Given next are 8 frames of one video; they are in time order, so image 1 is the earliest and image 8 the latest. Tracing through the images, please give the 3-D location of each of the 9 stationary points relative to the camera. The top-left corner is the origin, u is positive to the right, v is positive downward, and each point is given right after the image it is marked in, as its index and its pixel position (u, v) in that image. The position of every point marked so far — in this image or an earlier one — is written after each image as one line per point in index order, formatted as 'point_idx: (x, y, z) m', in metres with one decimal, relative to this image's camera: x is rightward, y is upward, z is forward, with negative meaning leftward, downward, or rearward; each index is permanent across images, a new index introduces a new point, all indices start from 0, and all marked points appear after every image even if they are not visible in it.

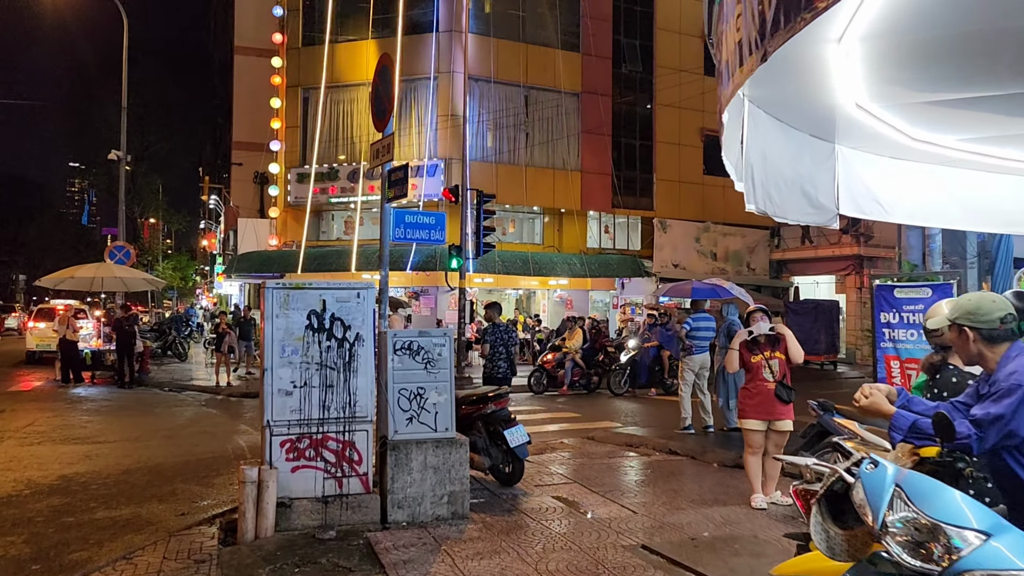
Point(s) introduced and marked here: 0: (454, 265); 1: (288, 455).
0: (-1.5, +0.6, +19.2) m
1: (-1.8, -1.3, +6.1) m
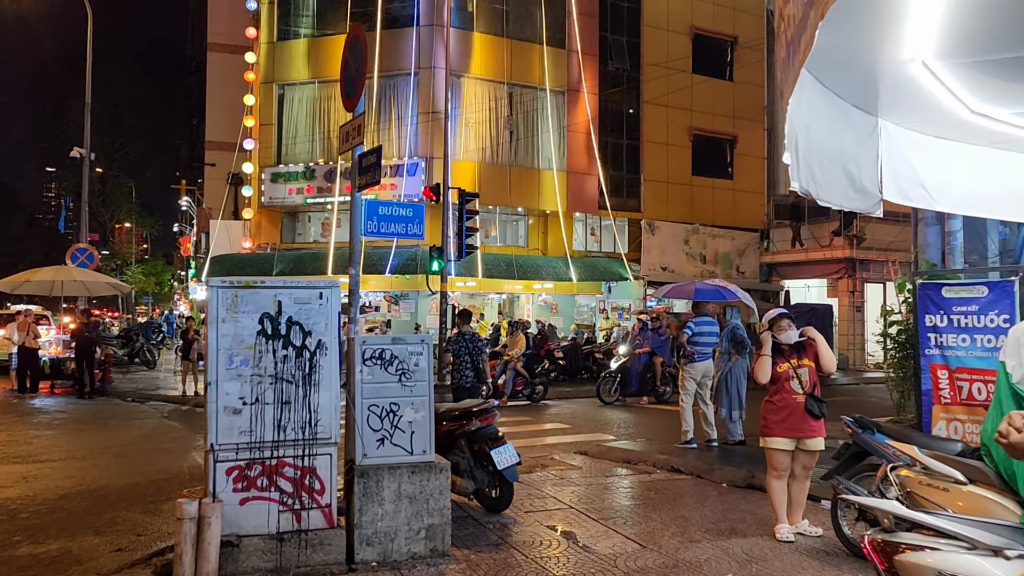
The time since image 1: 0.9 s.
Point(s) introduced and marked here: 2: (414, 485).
0: (-1.9, +0.5, +18.2) m
1: (-1.9, -1.3, +5.1) m
2: (-0.7, -1.4, +5.5) m
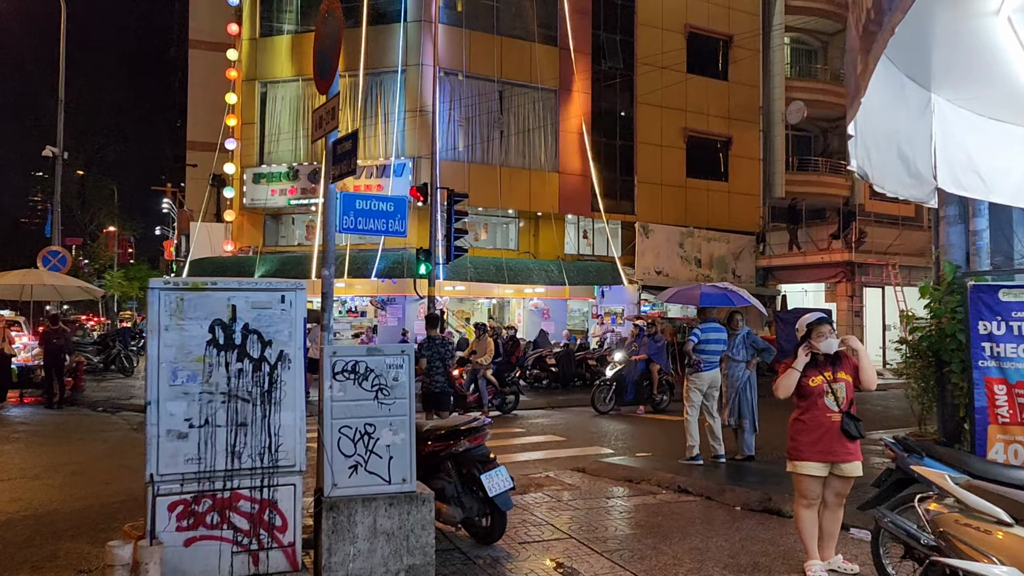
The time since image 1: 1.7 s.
0: (-2.1, +0.4, +17.5) m
1: (-1.9, -1.4, +4.4) m
2: (-0.7, -1.4, +4.7) m
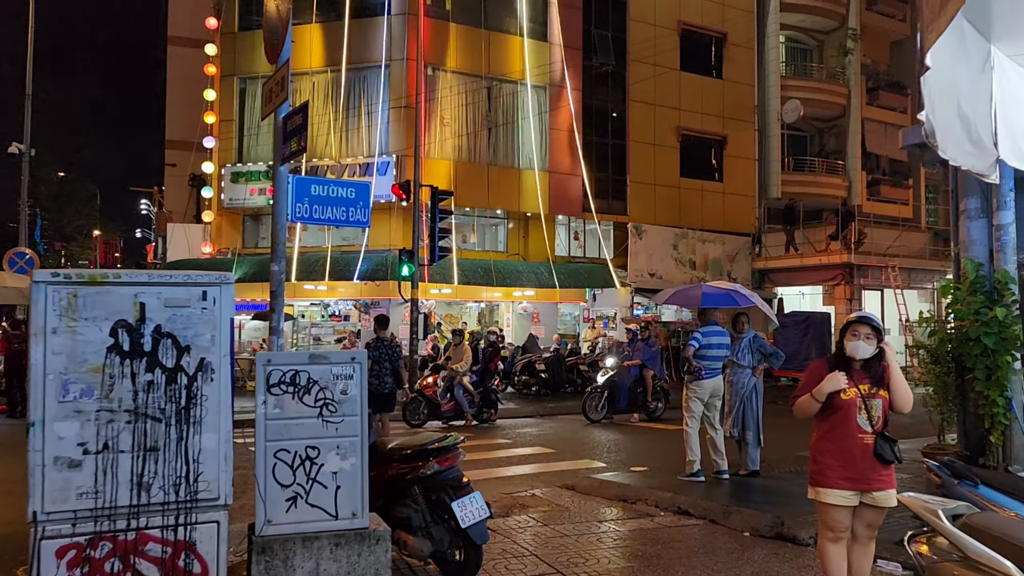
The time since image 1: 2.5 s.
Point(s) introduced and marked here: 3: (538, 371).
0: (-2.4, +0.4, +16.7) m
1: (-2.0, -1.3, +3.5) m
2: (-0.9, -1.4, +3.9) m
3: (+0.7, -2.0, +18.4) m
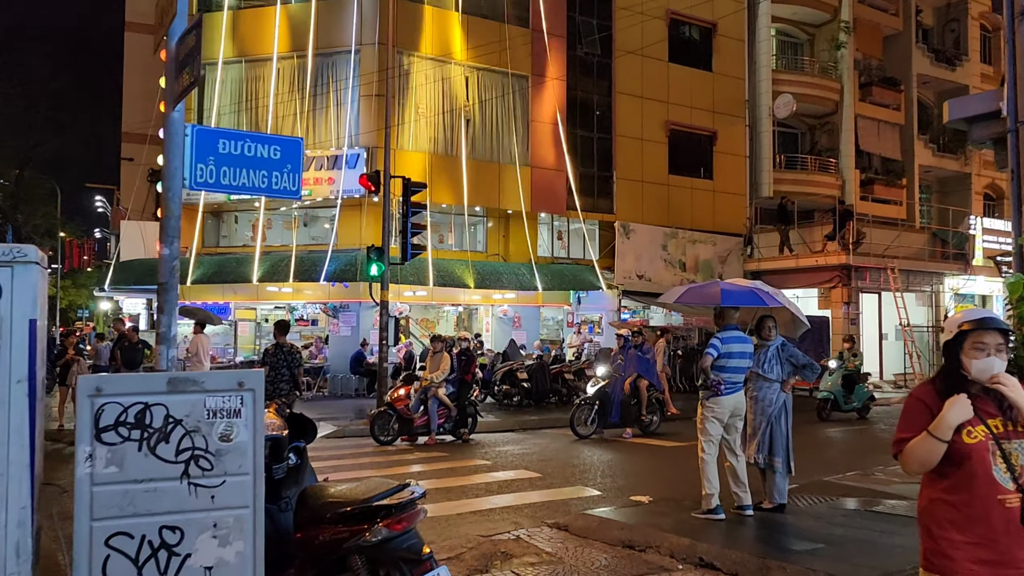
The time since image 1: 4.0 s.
0: (-2.8, +0.3, +15.1) m
1: (-2.1, -1.3, +2.0) m
2: (-0.9, -1.4, +2.4) m
3: (+0.2, -2.1, +17.0) m
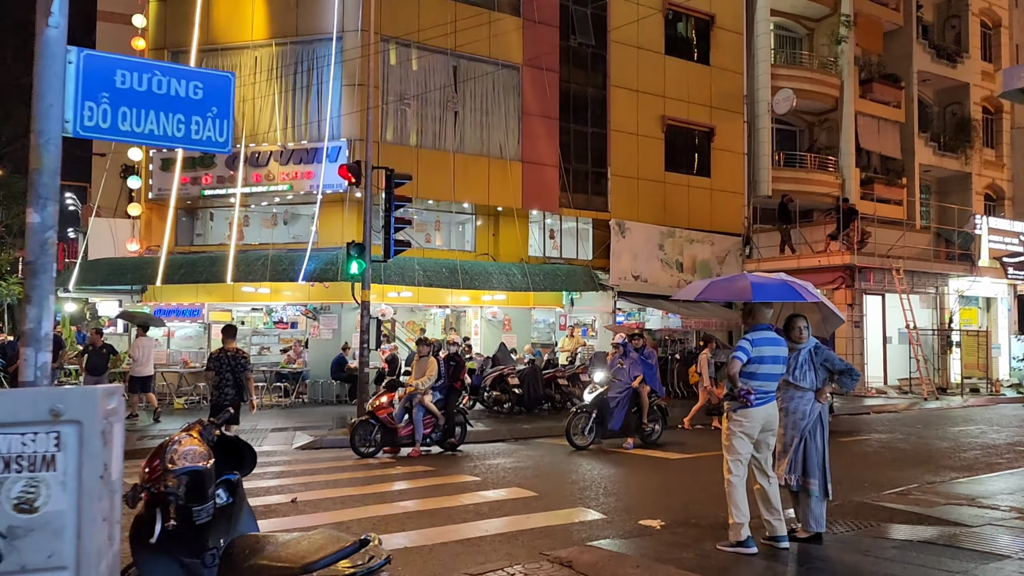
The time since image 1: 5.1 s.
0: (-2.9, +0.3, +14.1) m
1: (-2.1, -1.2, +0.9) m
2: (-0.9, -1.3, +1.3) m
3: (0.0, -2.1, +15.9) m
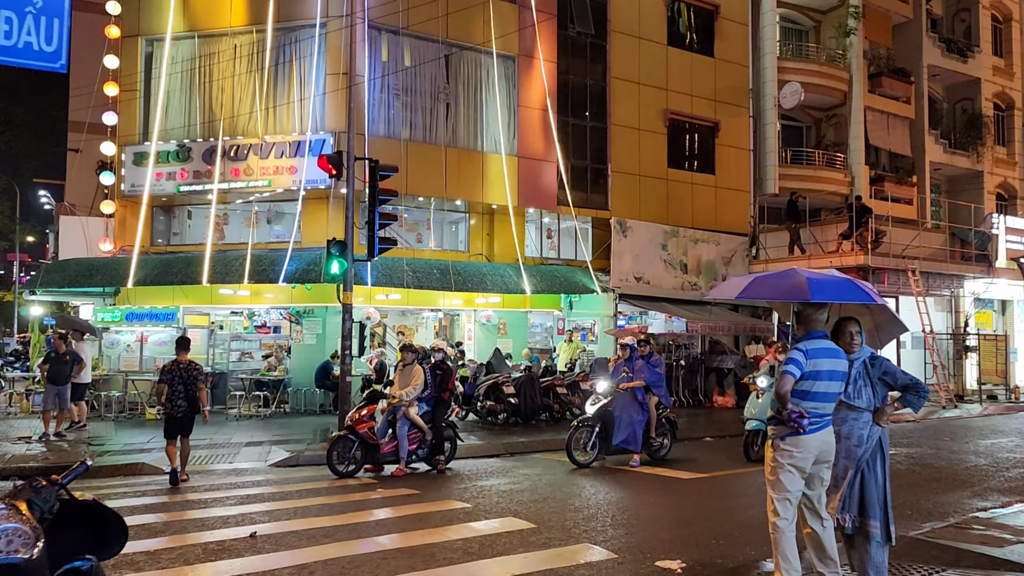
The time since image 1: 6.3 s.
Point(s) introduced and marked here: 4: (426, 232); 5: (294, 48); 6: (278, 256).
0: (-3.0, +0.3, +12.9) m
1: (-2.1, -1.2, -0.2) m
2: (-0.9, -1.2, +0.2) m
3: (-0.1, -2.1, +14.8) m
4: (-2.2, +1.5, +19.1) m
5: (-5.2, +5.7, +17.9) m
6: (-5.4, +0.7, +17.6) m
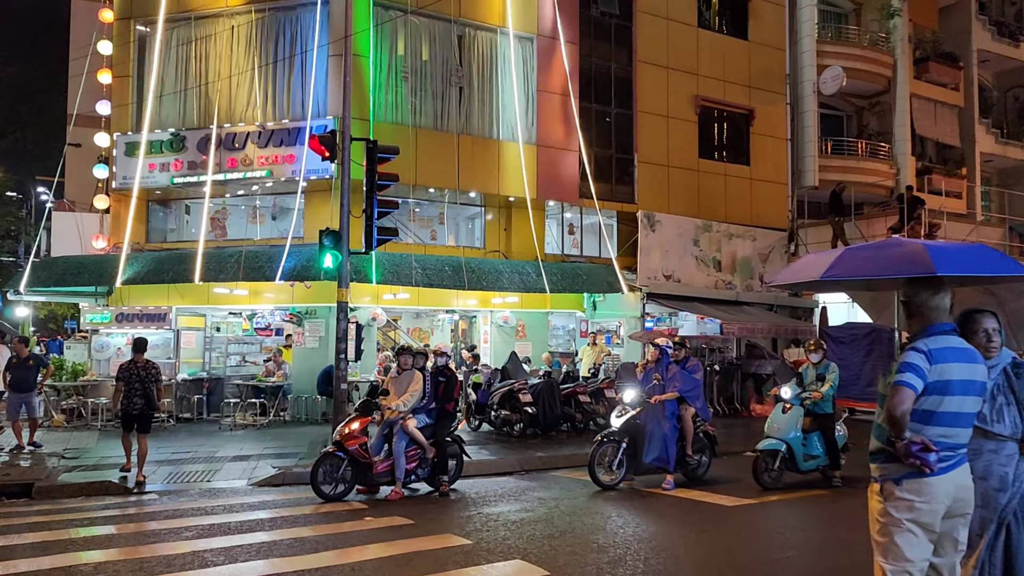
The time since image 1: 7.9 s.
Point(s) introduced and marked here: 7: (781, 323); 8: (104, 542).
0: (-2.8, +0.4, +11.6) m
1: (-2.3, -1.0, -1.6) m
2: (-1.1, -1.1, -1.2) m
3: (+0.2, -2.1, +13.3) m
4: (-1.8, +1.5, +17.8) m
5: (-4.8, +5.7, +16.7) m
6: (-5.0, +0.8, +16.3) m
7: (+6.7, -0.9, +18.9) m
8: (-3.8, -2.4, +7.0) m
